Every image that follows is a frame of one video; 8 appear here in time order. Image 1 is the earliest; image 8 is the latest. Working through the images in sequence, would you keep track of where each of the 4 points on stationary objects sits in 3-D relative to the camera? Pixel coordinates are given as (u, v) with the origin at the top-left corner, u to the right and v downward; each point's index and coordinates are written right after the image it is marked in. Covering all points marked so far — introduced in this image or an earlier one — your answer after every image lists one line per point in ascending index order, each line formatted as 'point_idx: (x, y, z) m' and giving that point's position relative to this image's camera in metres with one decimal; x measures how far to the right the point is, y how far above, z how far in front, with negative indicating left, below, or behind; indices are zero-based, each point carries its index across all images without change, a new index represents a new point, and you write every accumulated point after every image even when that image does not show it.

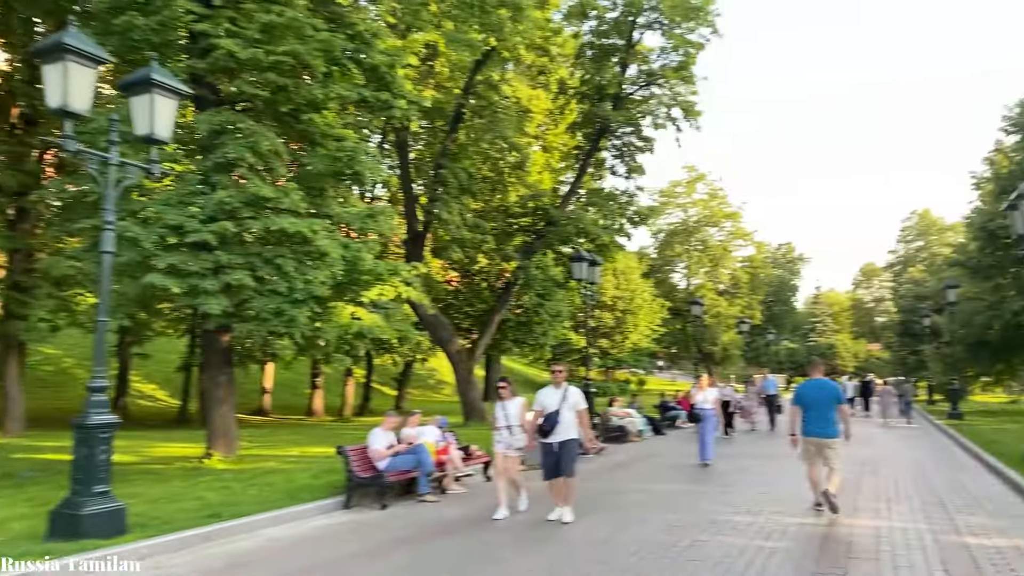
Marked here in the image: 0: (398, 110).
0: (-1.9, +3.0, +13.3) m
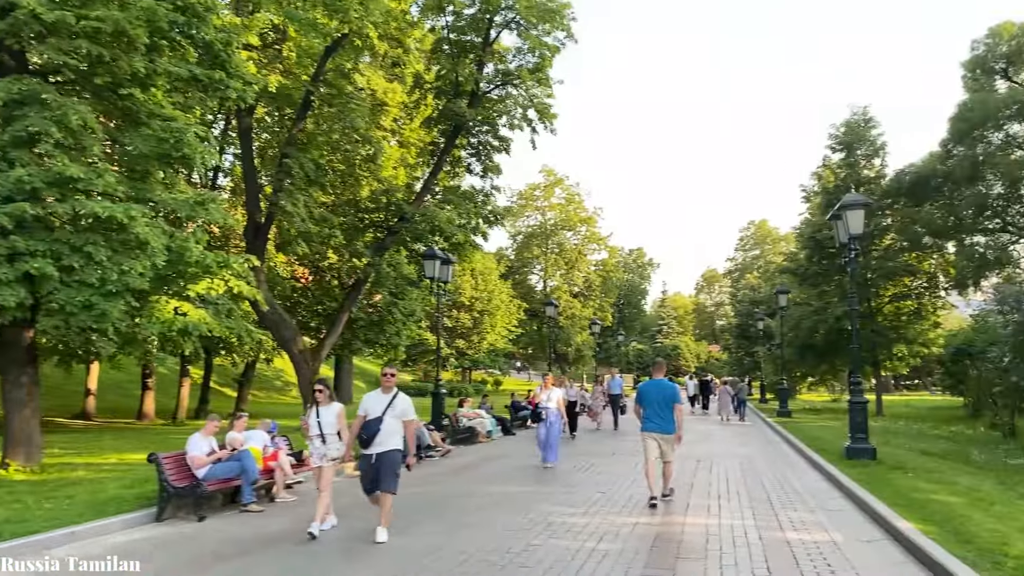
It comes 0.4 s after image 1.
0: (-4.3, +3.1, +12.4) m
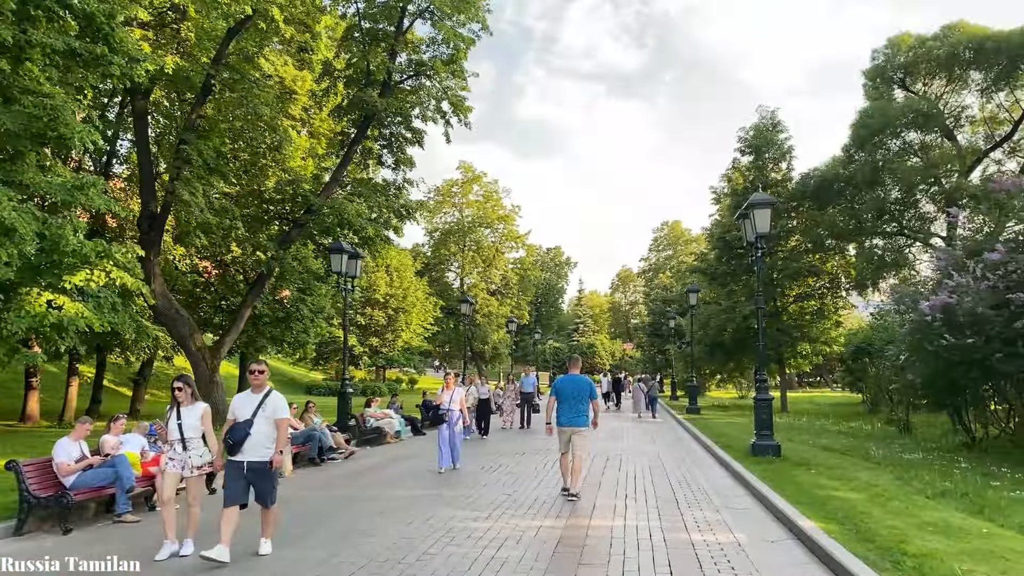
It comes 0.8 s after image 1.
0: (-5.7, +3.2, +11.5) m
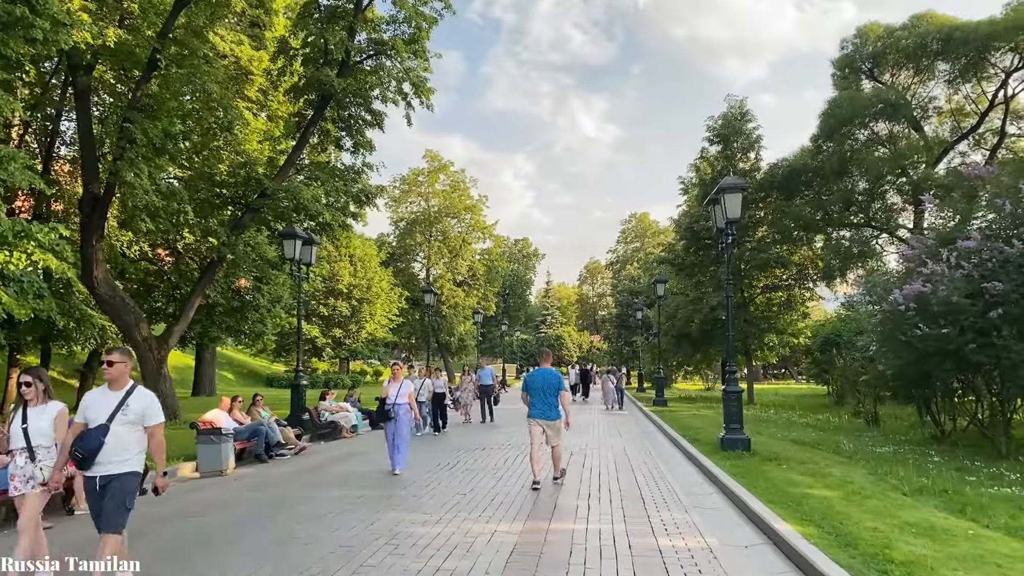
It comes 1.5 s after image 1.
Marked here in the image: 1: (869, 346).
0: (-6.2, +3.4, +10.6) m
1: (+8.1, -1.3, +18.1) m
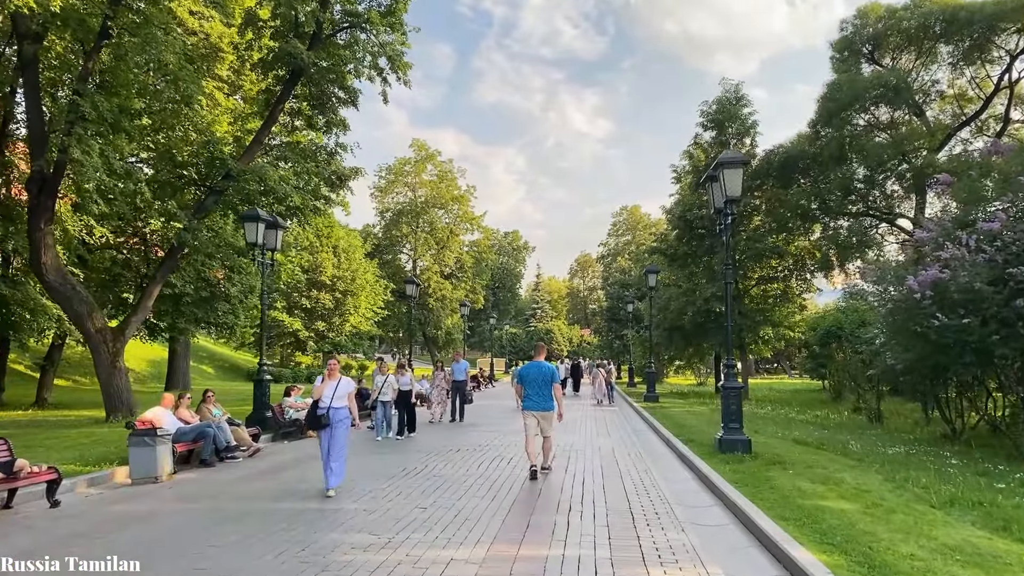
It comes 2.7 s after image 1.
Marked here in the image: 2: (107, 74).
0: (-6.5, +3.6, +9.3) m
1: (+7.7, -1.1, +16.9) m
2: (-8.3, +4.4, +16.6) m
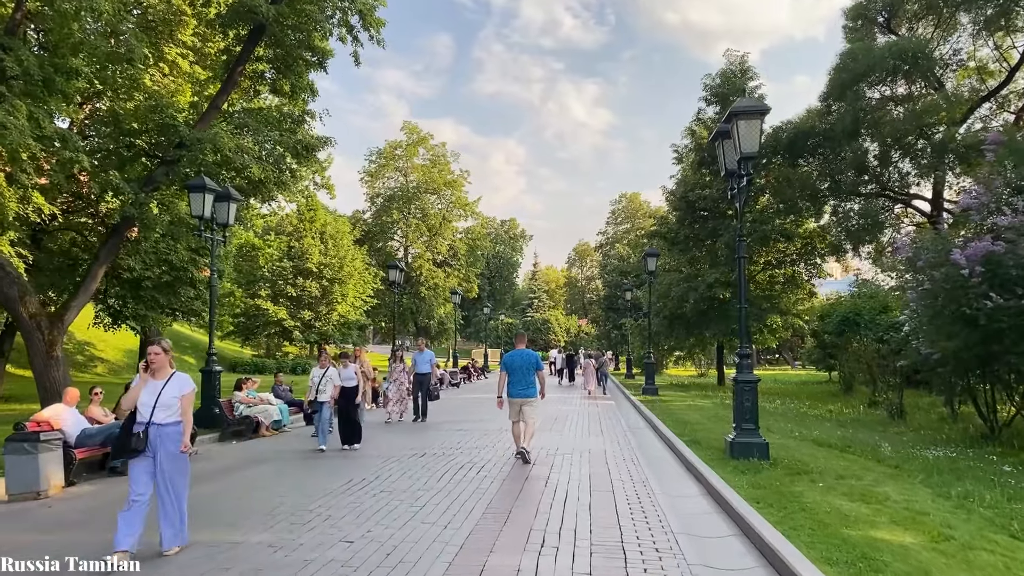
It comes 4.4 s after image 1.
0: (-6.9, +3.9, +7.5) m
1: (+7.4, -0.7, +15.1) m
2: (-8.6, +4.8, +14.7) m
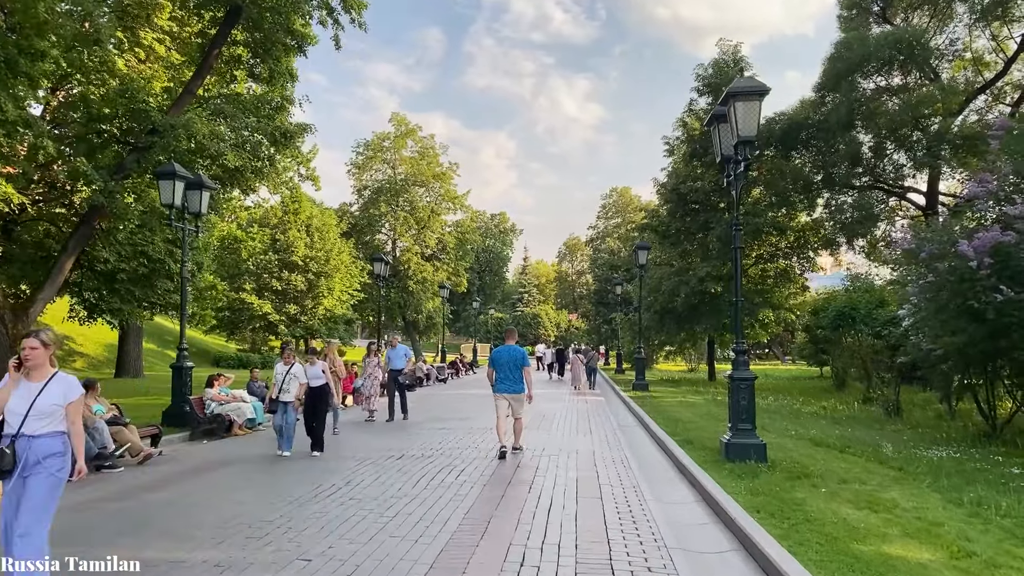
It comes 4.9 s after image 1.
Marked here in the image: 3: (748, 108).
0: (-7.0, +4.0, +6.8) m
1: (+7.1, -0.6, +14.7) m
2: (-8.8, +4.9, +14.0) m
3: (+2.6, +2.0, +9.0) m
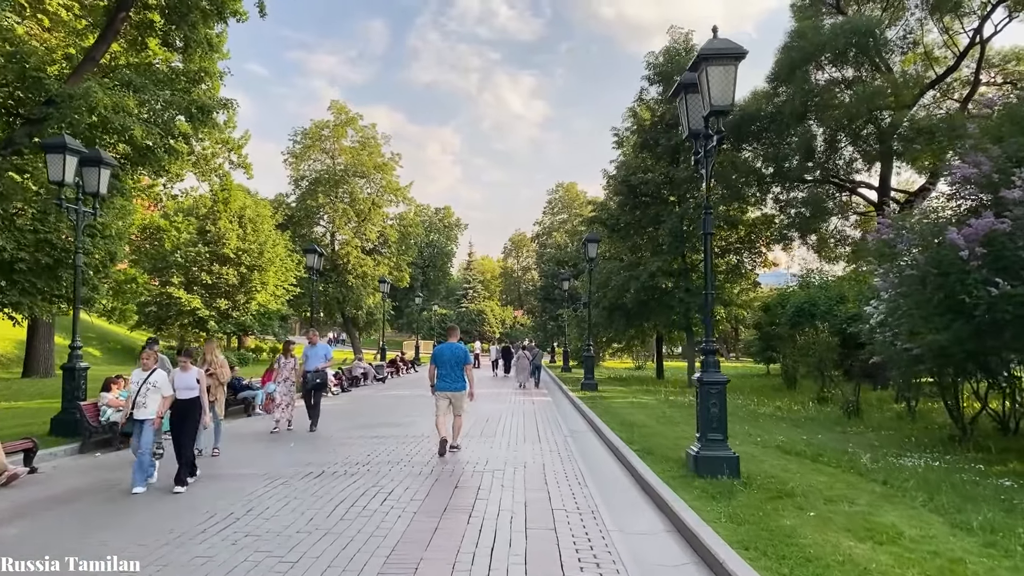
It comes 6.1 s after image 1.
0: (-7.4, +4.1, +5.0) m
1: (+6.1, -0.5, +13.8) m
2: (-9.7, +5.1, +12.1) m
3: (+2.1, +2.1, +7.9) m
